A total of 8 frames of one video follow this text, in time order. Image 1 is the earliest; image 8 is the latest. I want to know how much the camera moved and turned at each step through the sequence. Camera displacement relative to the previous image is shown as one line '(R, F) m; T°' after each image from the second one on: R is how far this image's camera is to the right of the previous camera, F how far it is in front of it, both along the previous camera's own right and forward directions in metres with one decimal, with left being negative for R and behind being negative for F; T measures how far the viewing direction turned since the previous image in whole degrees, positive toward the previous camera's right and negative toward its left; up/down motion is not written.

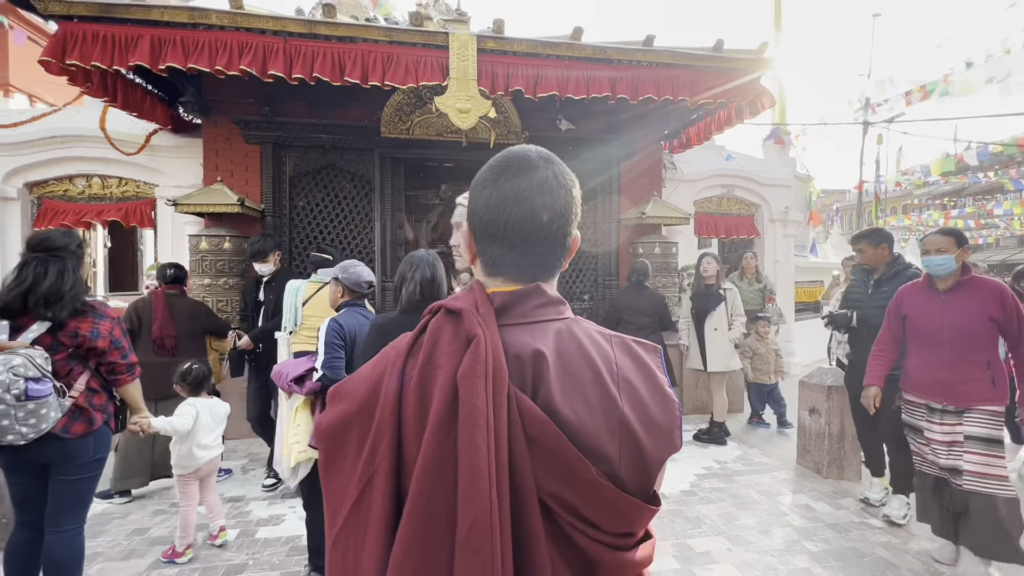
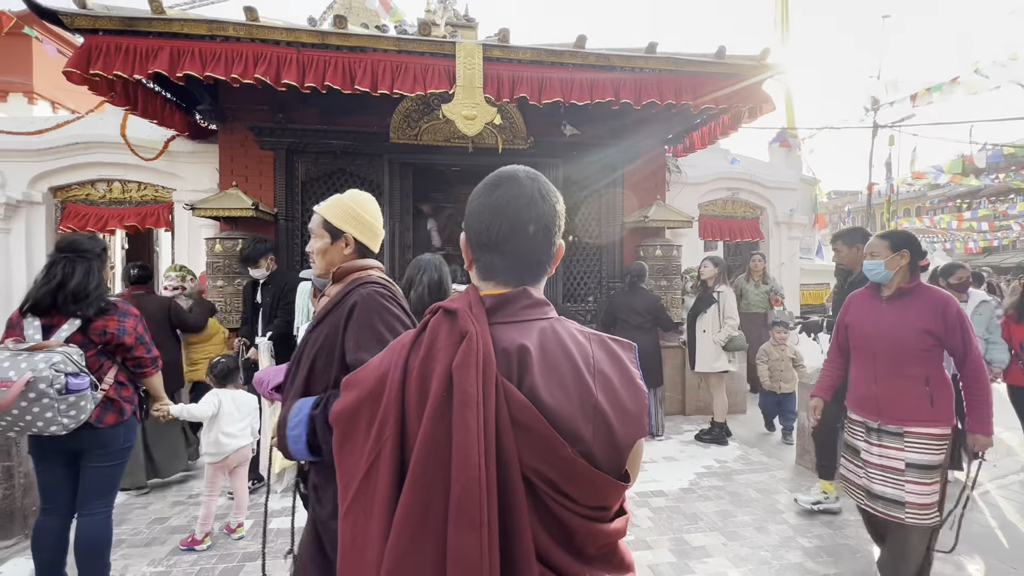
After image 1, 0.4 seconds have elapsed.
(0.0, -0.1) m; -1°
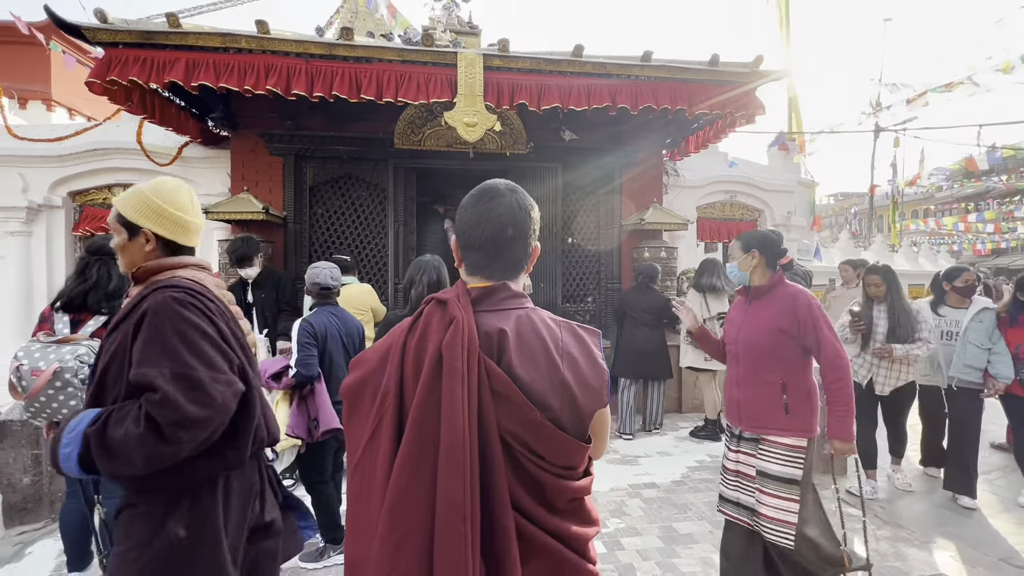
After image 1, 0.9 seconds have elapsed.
(+0.1, -0.2) m; -1°
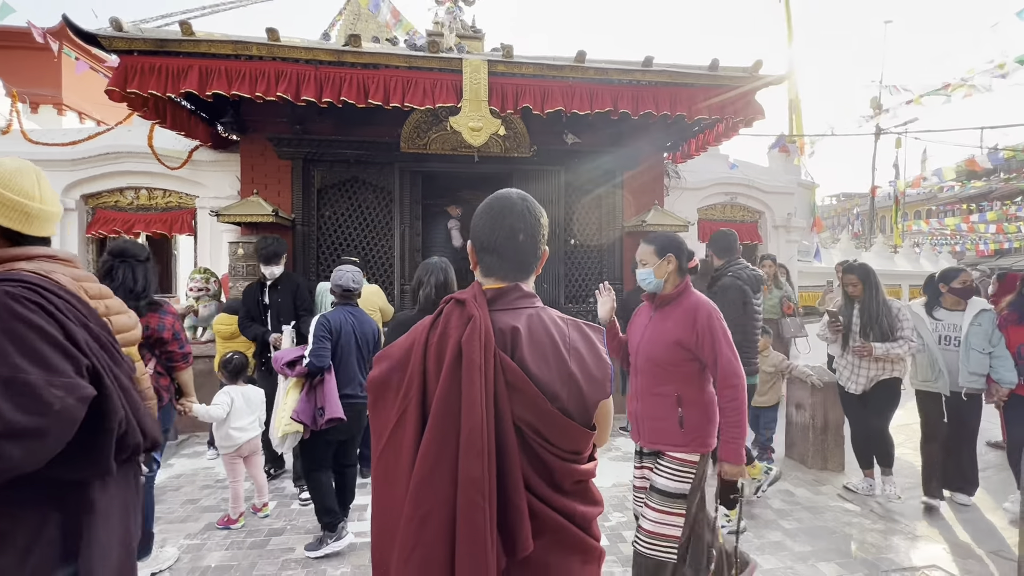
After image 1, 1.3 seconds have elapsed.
(0.0, -0.1) m; 0°
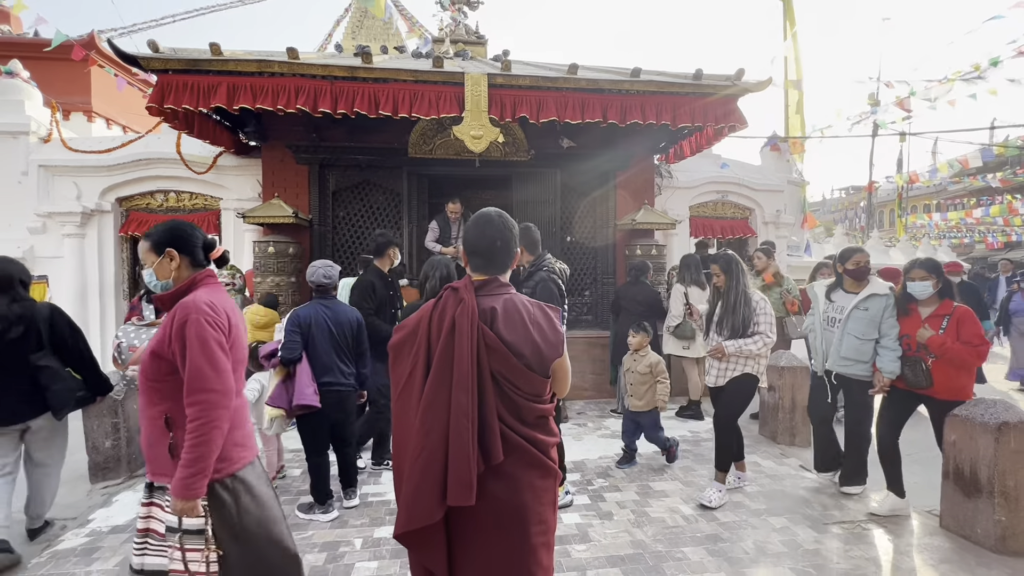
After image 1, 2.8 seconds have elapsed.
(+0.1, -0.5) m; -1°
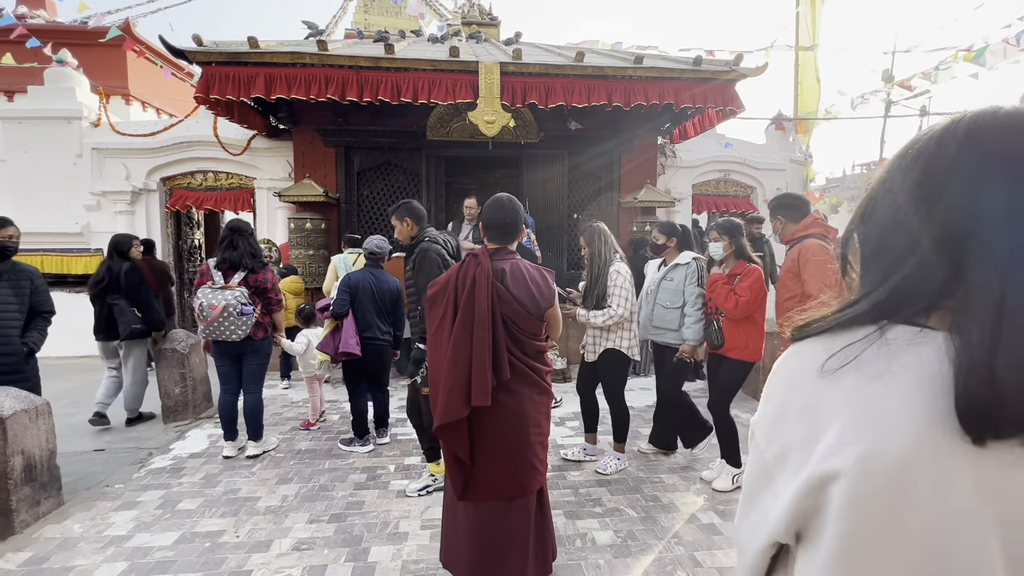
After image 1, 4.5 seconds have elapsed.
(0.0, -0.6) m; -1°
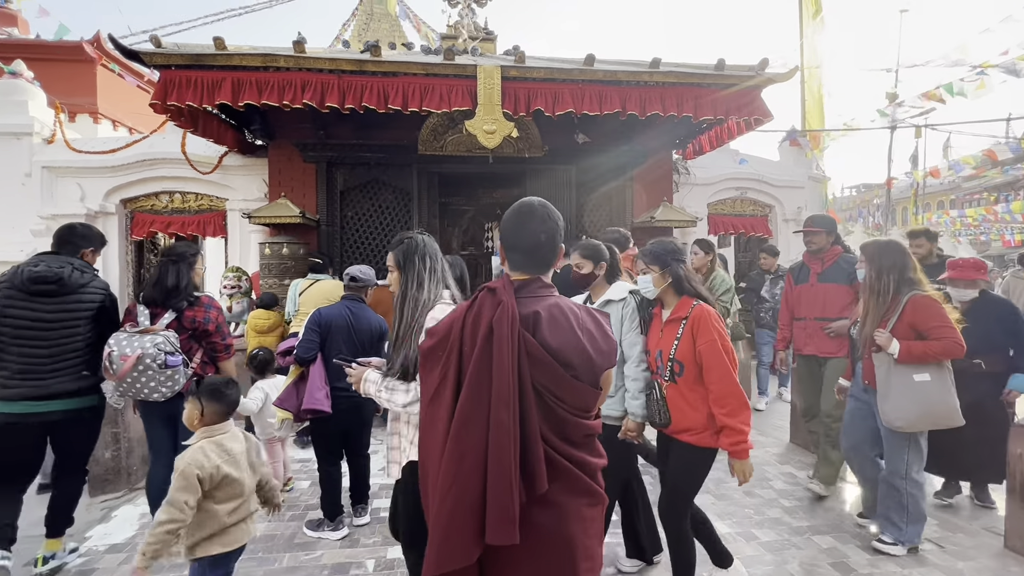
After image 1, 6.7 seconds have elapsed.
(-0.1, +0.8) m; +1°
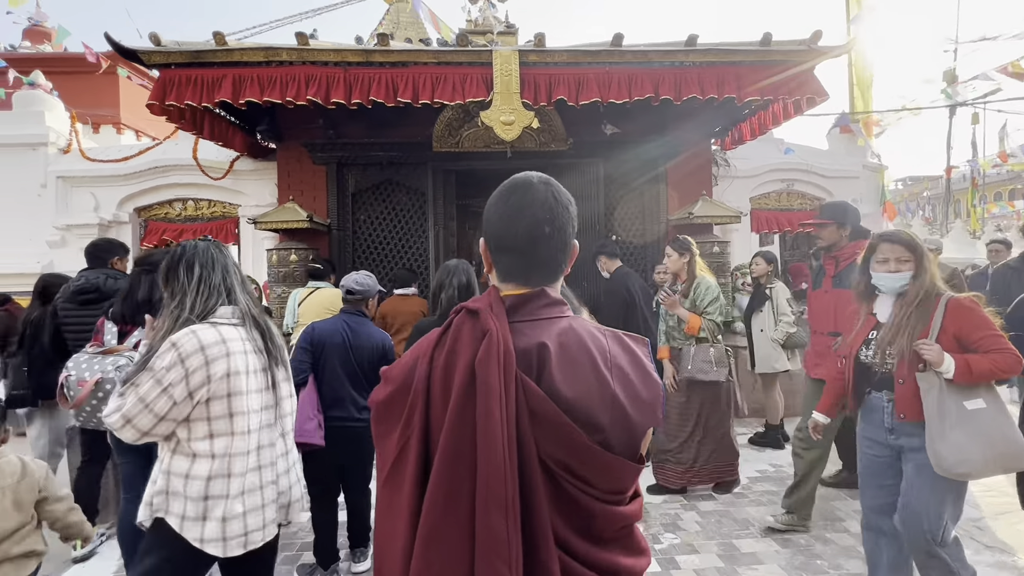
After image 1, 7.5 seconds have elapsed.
(+0.1, +0.5) m; -4°
